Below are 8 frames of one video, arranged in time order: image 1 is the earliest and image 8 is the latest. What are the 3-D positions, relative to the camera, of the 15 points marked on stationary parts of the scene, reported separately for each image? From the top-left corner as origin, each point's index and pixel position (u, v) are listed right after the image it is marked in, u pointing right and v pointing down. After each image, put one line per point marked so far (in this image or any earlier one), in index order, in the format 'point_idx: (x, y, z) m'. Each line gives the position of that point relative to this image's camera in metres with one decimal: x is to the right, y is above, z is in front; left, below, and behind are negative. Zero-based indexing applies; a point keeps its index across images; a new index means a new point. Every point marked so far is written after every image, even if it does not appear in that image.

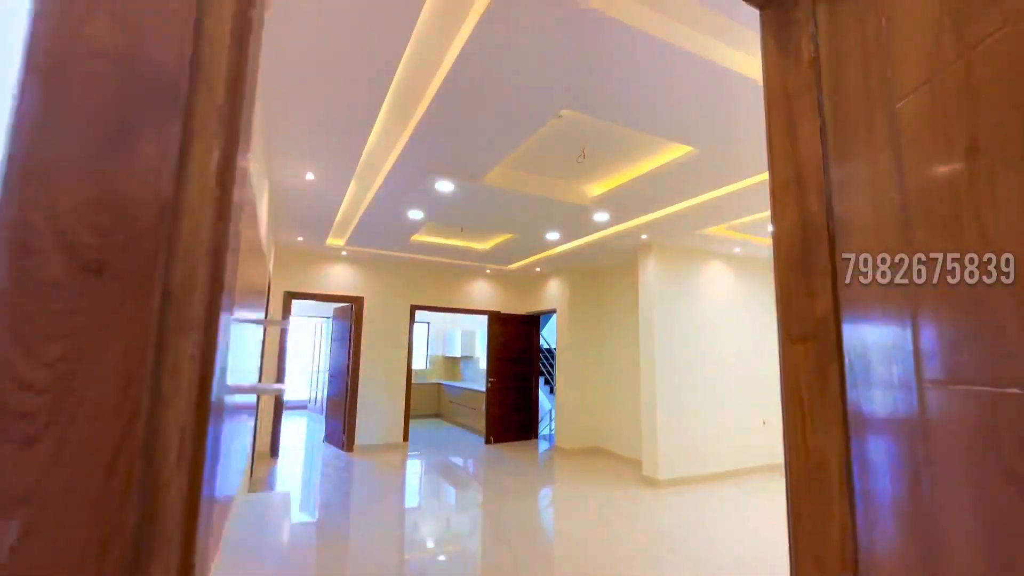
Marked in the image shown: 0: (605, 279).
0: (+1.5, +0.1, +7.3) m
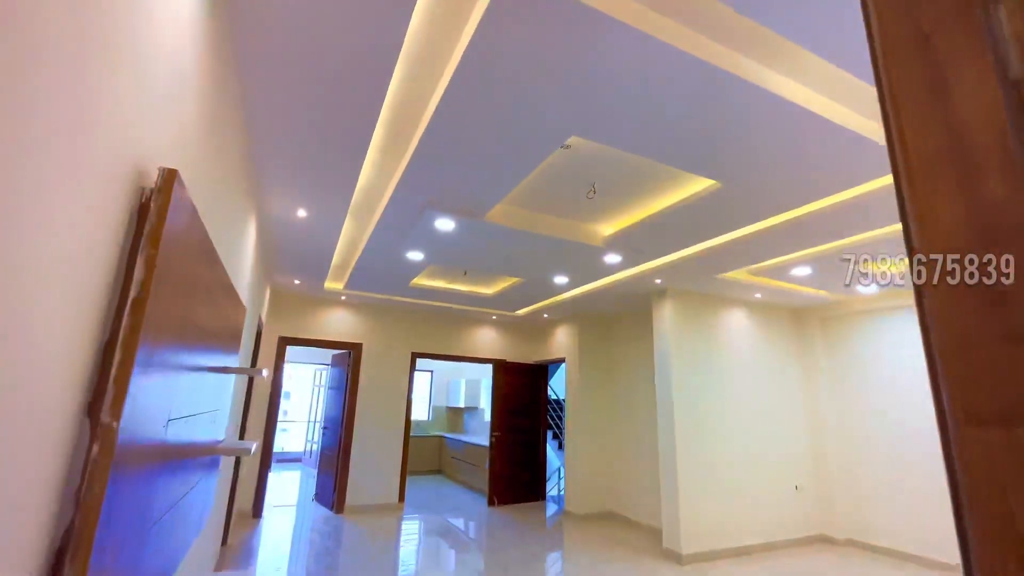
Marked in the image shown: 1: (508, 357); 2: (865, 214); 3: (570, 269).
0: (+1.6, -0.6, +6.9) m
1: (-0.1, -1.2, +7.9) m
2: (+2.5, +0.5, +3.3) m
3: (+0.6, +0.2, +4.6) m
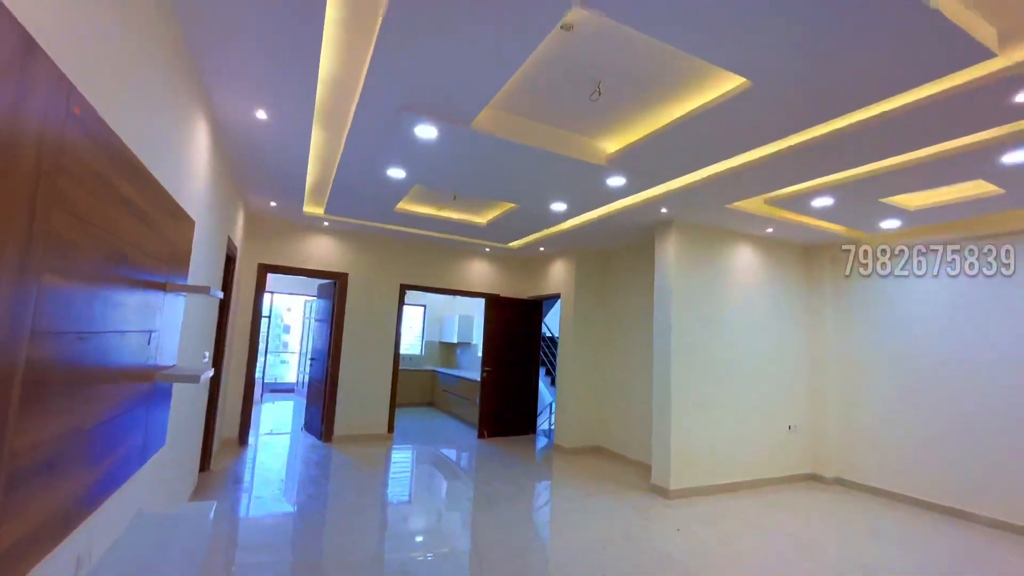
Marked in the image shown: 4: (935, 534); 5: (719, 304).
0: (+1.5, +0.4, +6.6) m
1: (-0.2, -0.1, +7.6) m
2: (+2.4, +1.0, +2.9) m
3: (+0.5, +0.9, +4.2) m
4: (+3.7, -2.2, +4.0) m
5: (+2.3, -0.2, +5.2) m
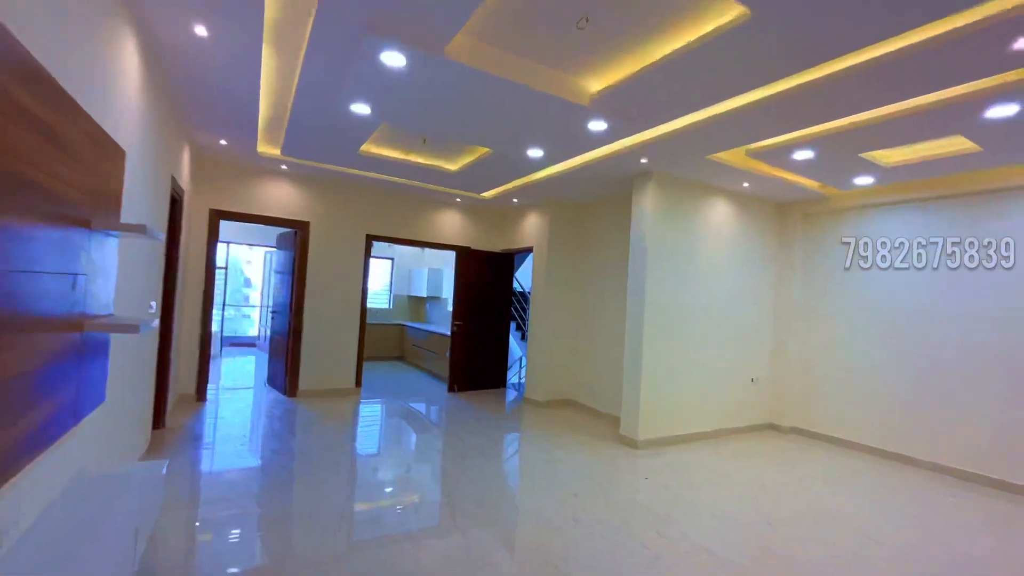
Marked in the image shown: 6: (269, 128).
0: (+1.1, +1.0, +6.4) m
1: (-0.6, +0.7, +7.4) m
2: (+2.3, +1.3, +2.8) m
3: (+0.3, +1.3, +4.0) m
4: (+3.4, -1.8, +4.3) m
5: (+2.0, +0.3, +5.2) m
6: (-2.4, +1.6, +4.6) m
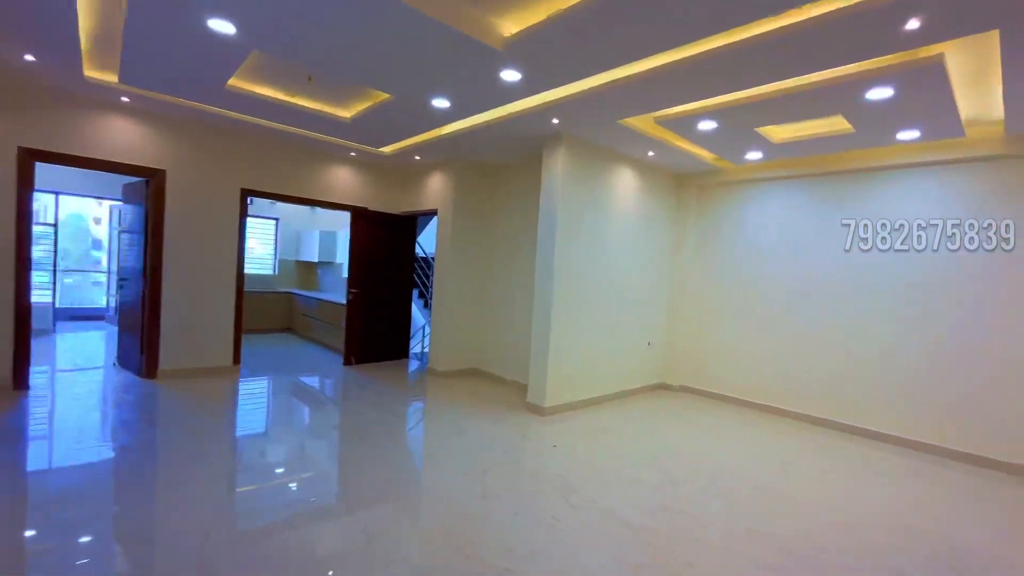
0: (-0.2, +1.5, +6.1) m
1: (-2.1, +1.2, +6.8) m
2: (+1.8, +1.4, +2.8) m
3: (-0.4, +1.5, +3.6) m
4: (+2.5, -1.5, +4.7) m
5: (+1.0, +0.7, +5.2) m
6: (-3.2, +1.9, +3.6) m
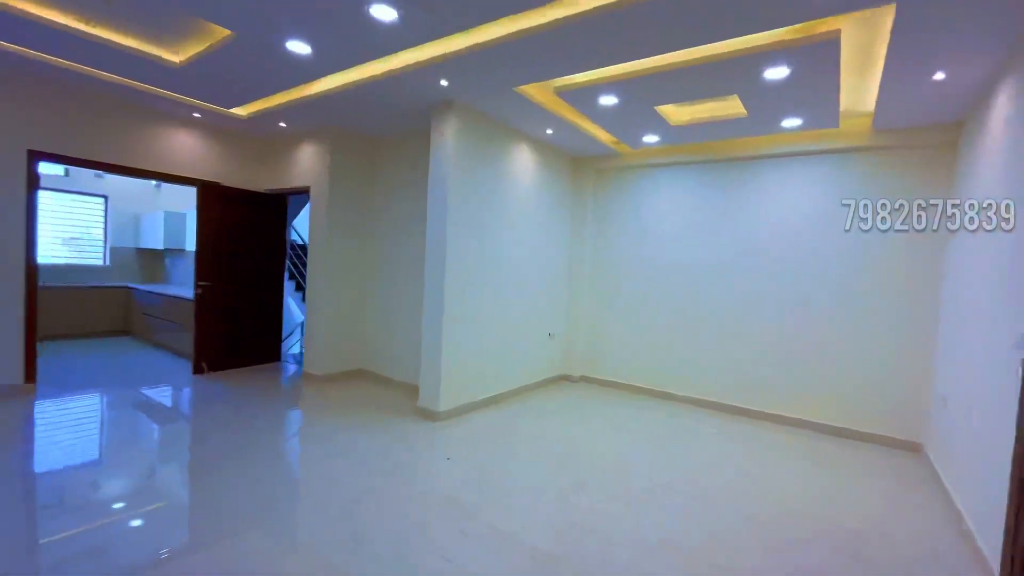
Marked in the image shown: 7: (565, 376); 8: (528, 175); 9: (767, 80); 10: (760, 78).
0: (-1.5, +1.6, +5.4) m
1: (-3.5, +1.3, +5.6) m
2: (+1.1, +1.5, +2.6) m
3: (-1.2, +1.6, +2.8) m
4: (+1.5, -1.3, +4.7) m
5: (-0.2, +0.8, +4.7) m
6: (-4.0, +1.9, +2.3) m
7: (+0.7, -1.2, +6.1) m
8: (+0.2, +1.2, +5.1) m
9: (+1.8, +1.5, +3.3) m
10: (+1.7, +1.5, +3.3) m
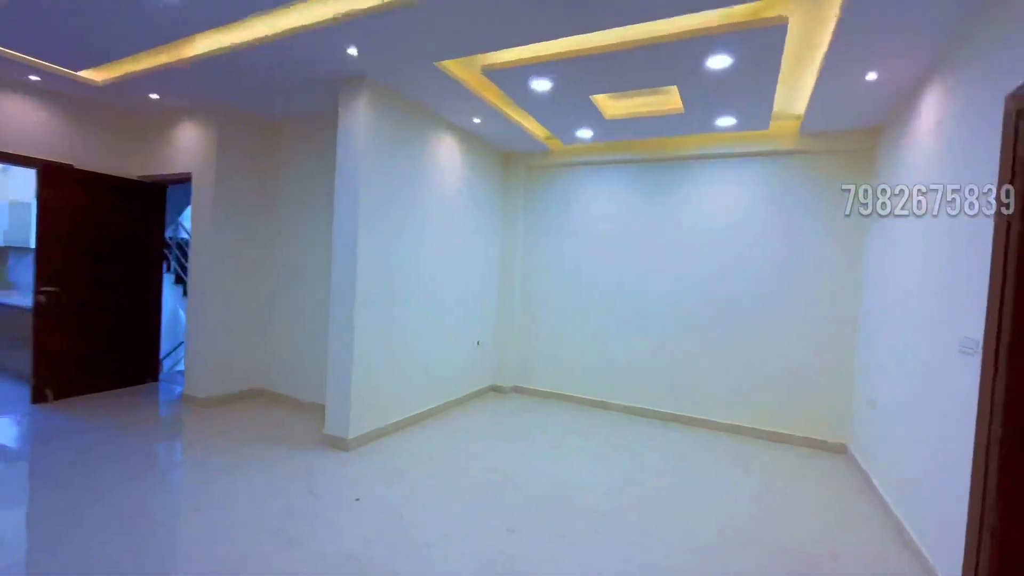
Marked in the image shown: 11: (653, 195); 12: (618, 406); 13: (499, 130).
0: (-2.3, +1.5, +4.7) m
1: (-4.3, +1.2, +4.6) m
2: (+0.7, +1.5, +2.3) m
3: (-1.6, +1.6, +2.2) m
4: (+0.8, -1.4, +4.4) m
5: (-0.8, +0.8, +4.2) m
6: (-4.2, +1.9, +1.2) m
7: (-0.2, -1.2, +5.7) m
8: (-0.6, +1.2, +4.6) m
9: (+1.3, +1.4, +3.1) m
10: (+1.2, +1.4, +3.1) m
11: (+1.5, +1.0, +5.0) m
12: (+1.2, -1.3, +5.1) m
13: (-0.1, +1.6, +4.7) m
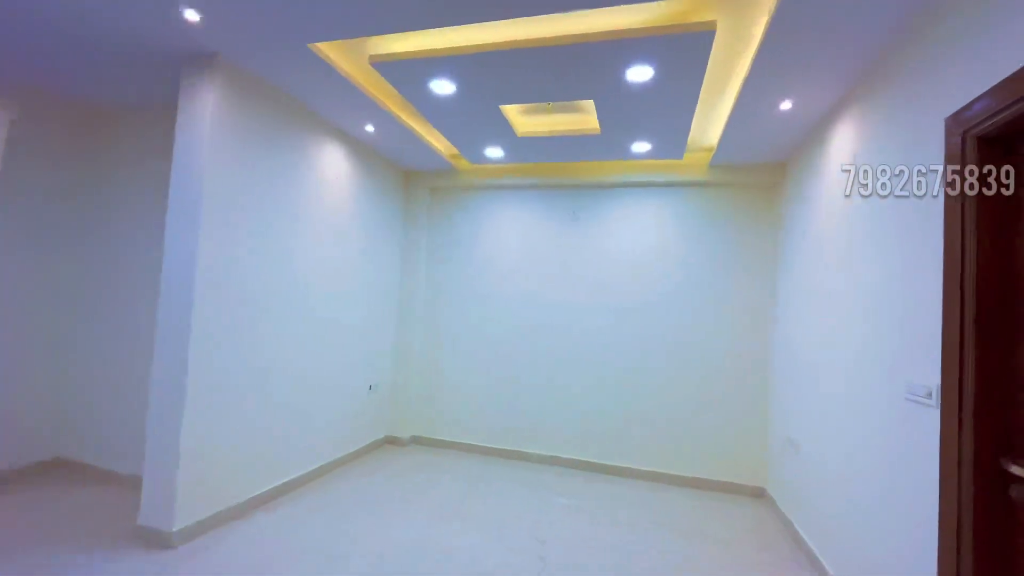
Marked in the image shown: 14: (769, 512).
0: (-3.1, +1.2, +3.7) m
1: (-5.1, +1.0, +3.2) m
2: (+0.3, +1.3, +1.9) m
3: (-2.0, +1.4, +1.3) m
4: (0.0, -1.7, +3.8) m
5: (-1.6, +0.5, +3.4) m
6: (-4.4, +1.8, 0.0) m
7: (-1.3, -1.6, +4.9) m
8: (-1.4, +0.9, +3.9) m
9: (+0.7, +1.2, +2.8) m
10: (+0.6, +1.2, +2.7) m
11: (+0.5, +0.6, +4.6) m
12: (+0.2, -1.6, +4.5) m
13: (-1.0, +1.3, +4.1) m
14: (+2.1, -1.8, +3.7) m
